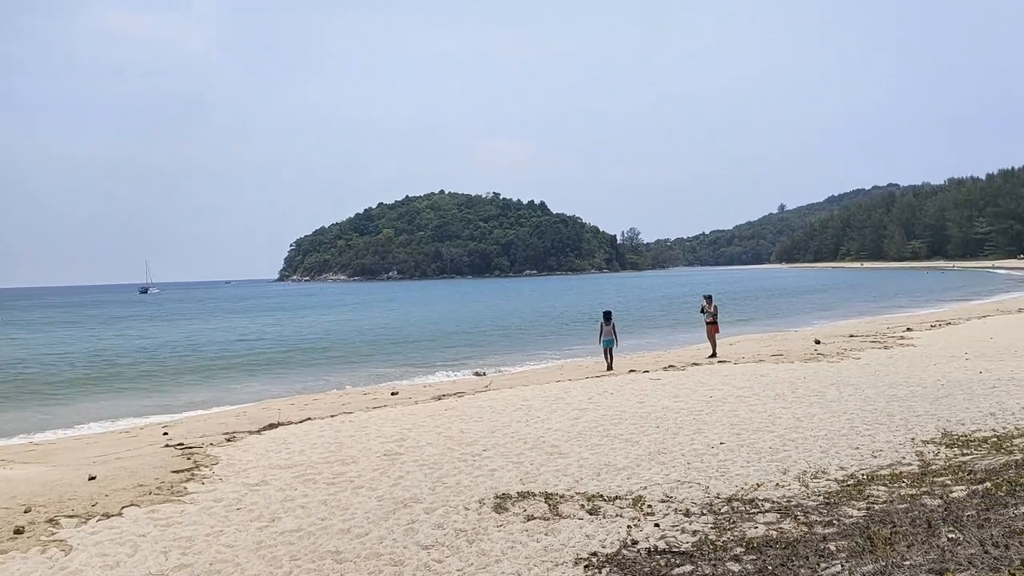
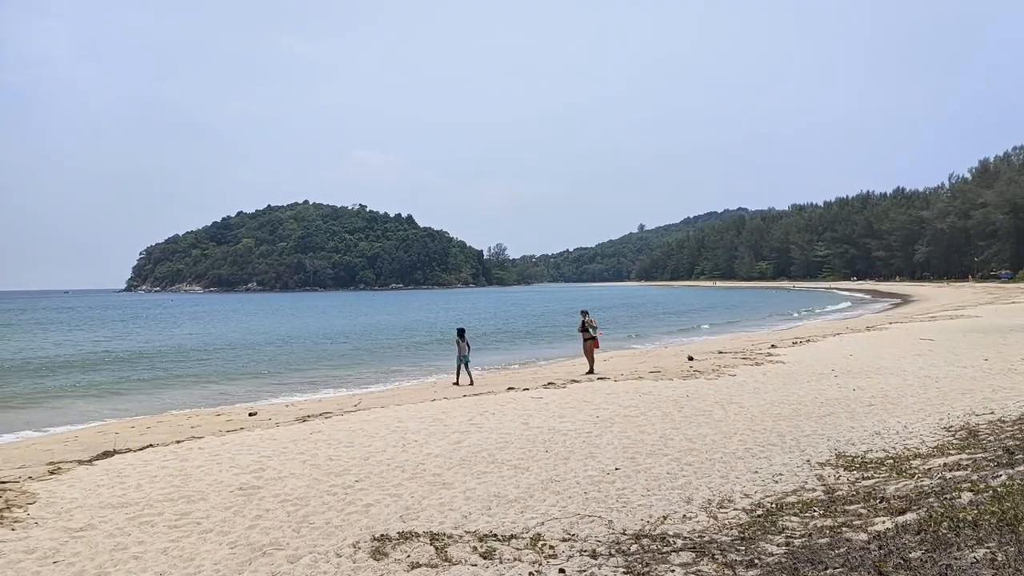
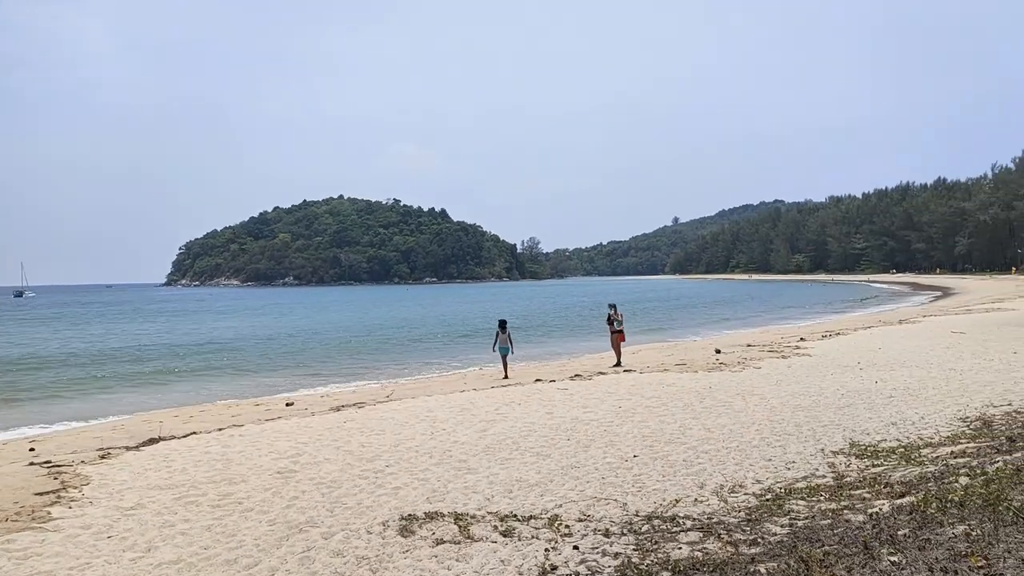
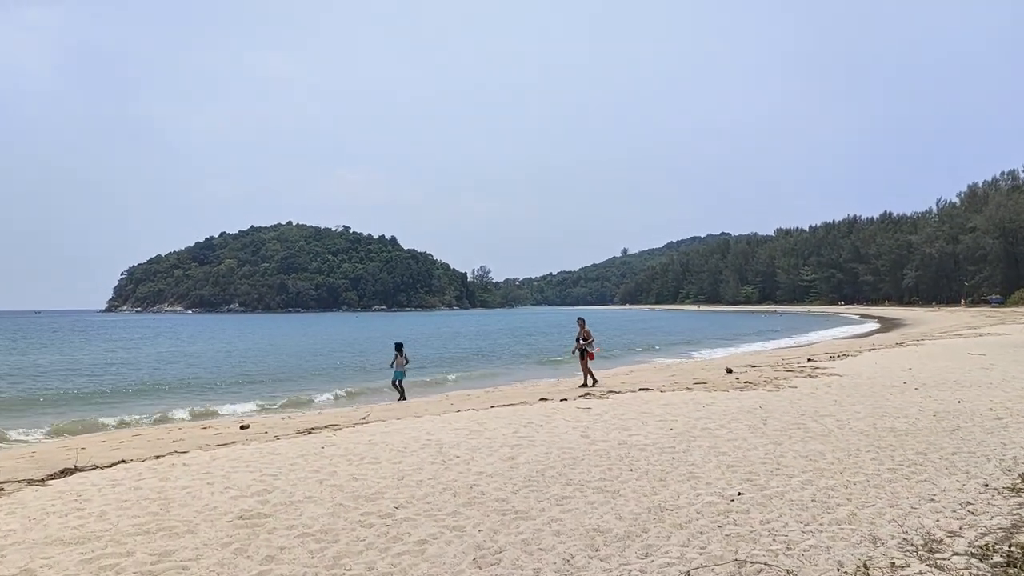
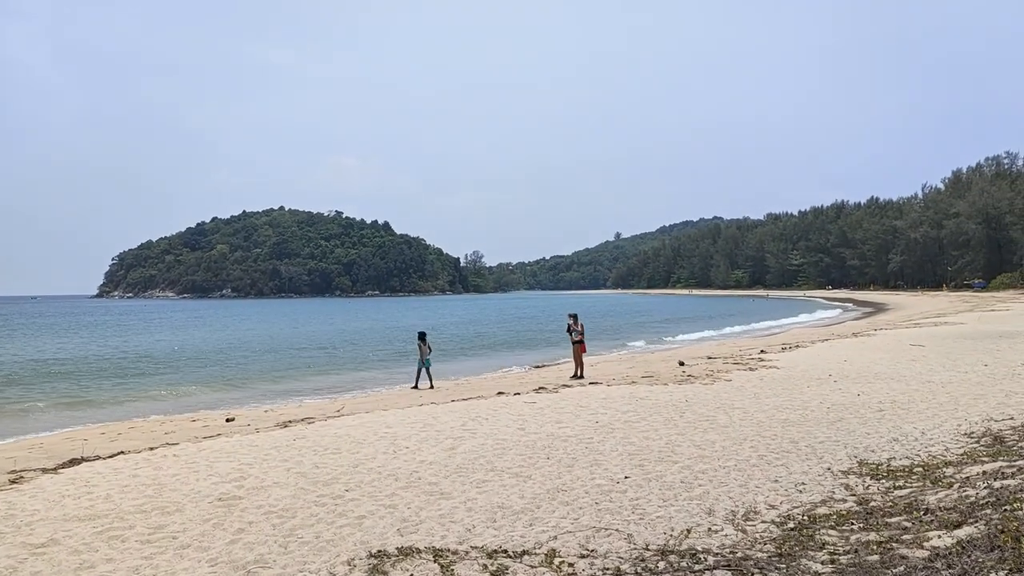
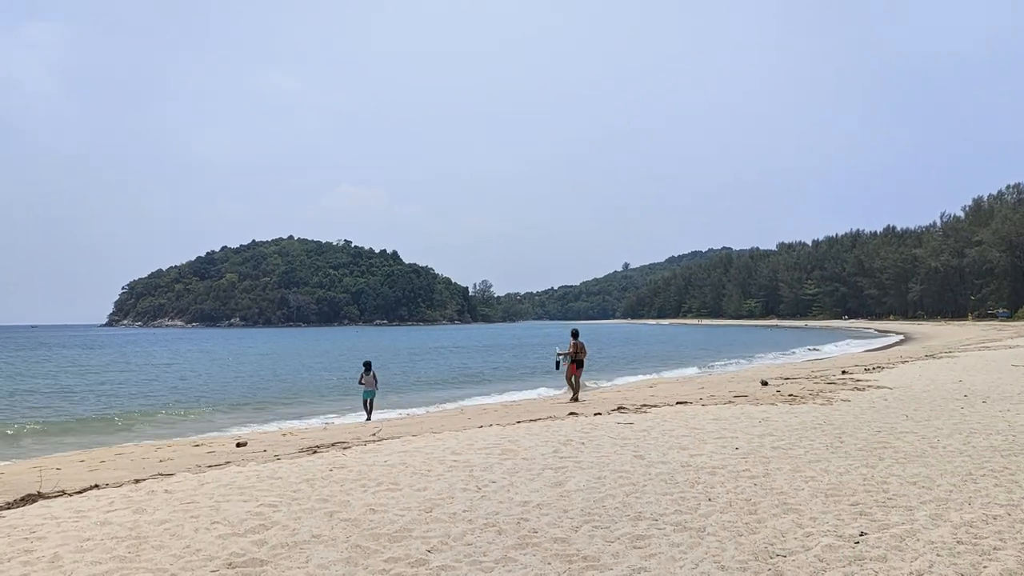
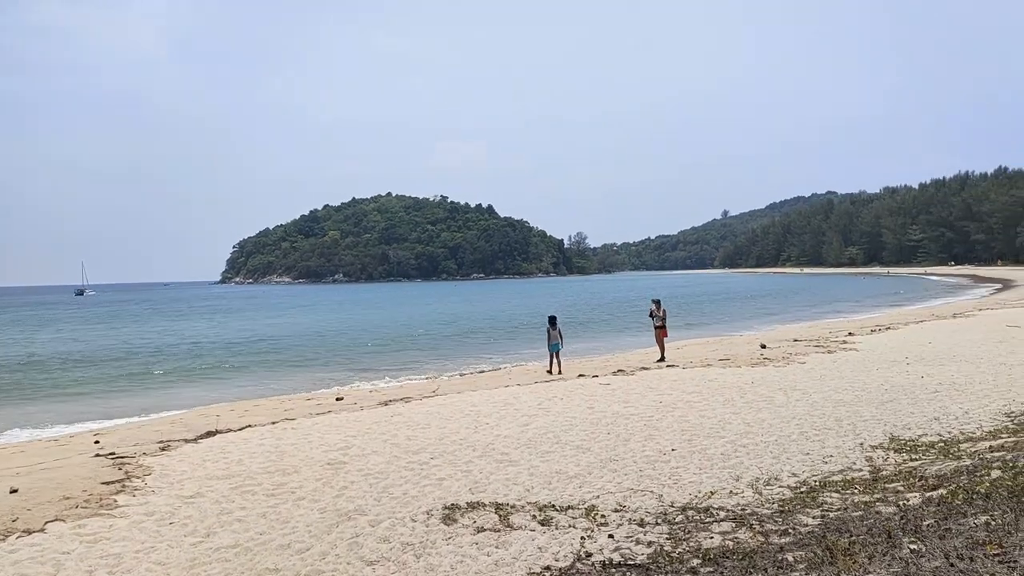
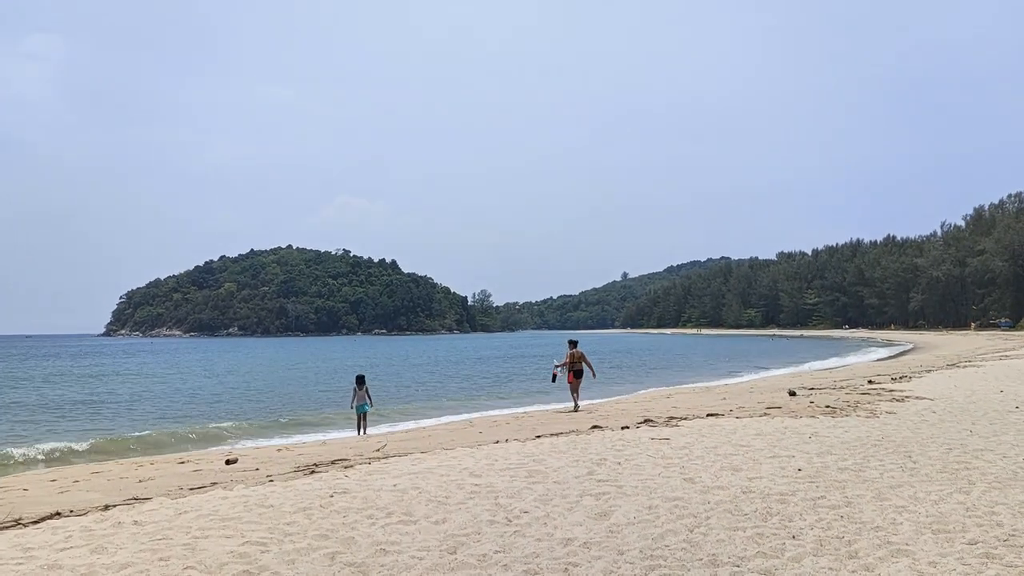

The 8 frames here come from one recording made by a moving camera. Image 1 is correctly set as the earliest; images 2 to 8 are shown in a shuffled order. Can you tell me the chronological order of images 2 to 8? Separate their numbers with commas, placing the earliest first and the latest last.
7, 3, 2, 5, 4, 6, 8
